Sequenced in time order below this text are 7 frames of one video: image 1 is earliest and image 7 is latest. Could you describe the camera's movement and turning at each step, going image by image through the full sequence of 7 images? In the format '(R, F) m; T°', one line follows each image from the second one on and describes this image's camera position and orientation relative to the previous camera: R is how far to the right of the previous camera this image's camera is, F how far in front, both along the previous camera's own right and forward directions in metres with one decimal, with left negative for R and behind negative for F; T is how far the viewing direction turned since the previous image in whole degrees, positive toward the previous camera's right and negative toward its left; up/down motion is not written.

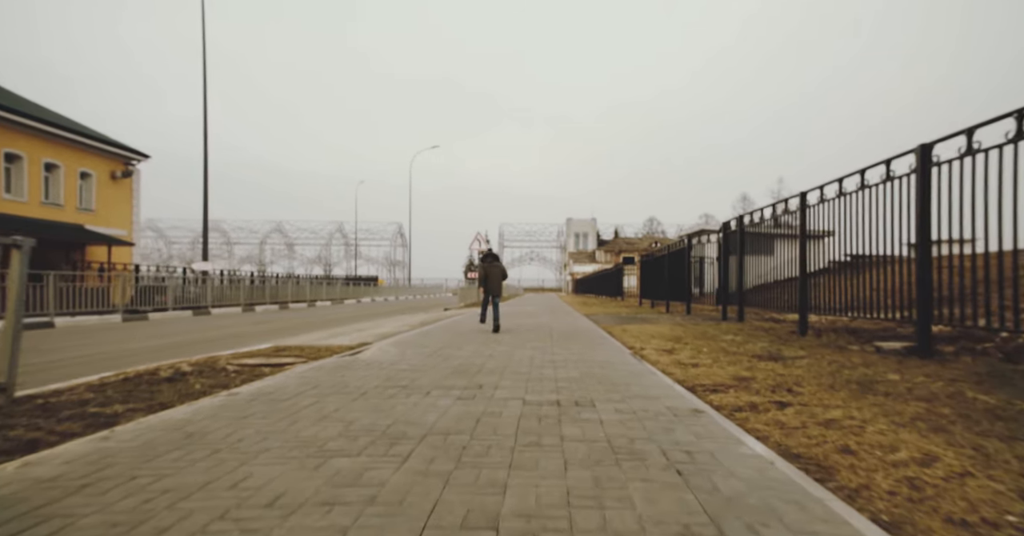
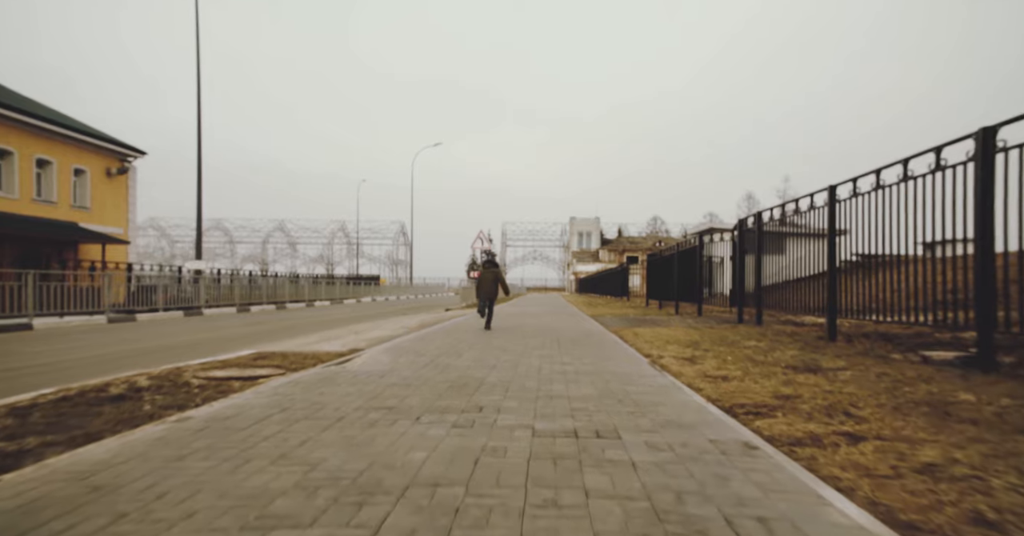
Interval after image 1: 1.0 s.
(0.0, +0.8) m; 0°
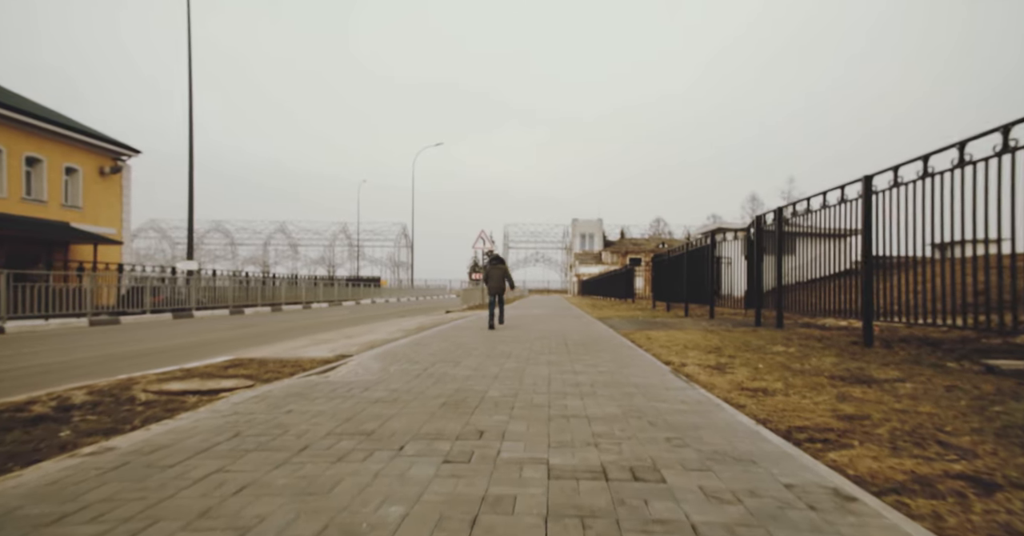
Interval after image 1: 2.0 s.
(0.0, +0.9) m; 0°
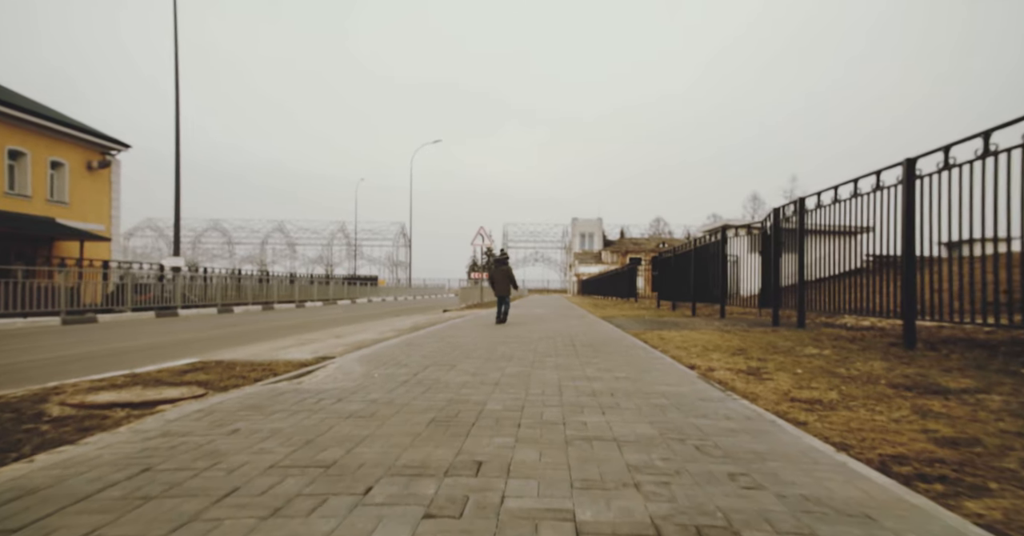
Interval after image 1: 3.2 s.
(0.0, +0.9) m; 0°
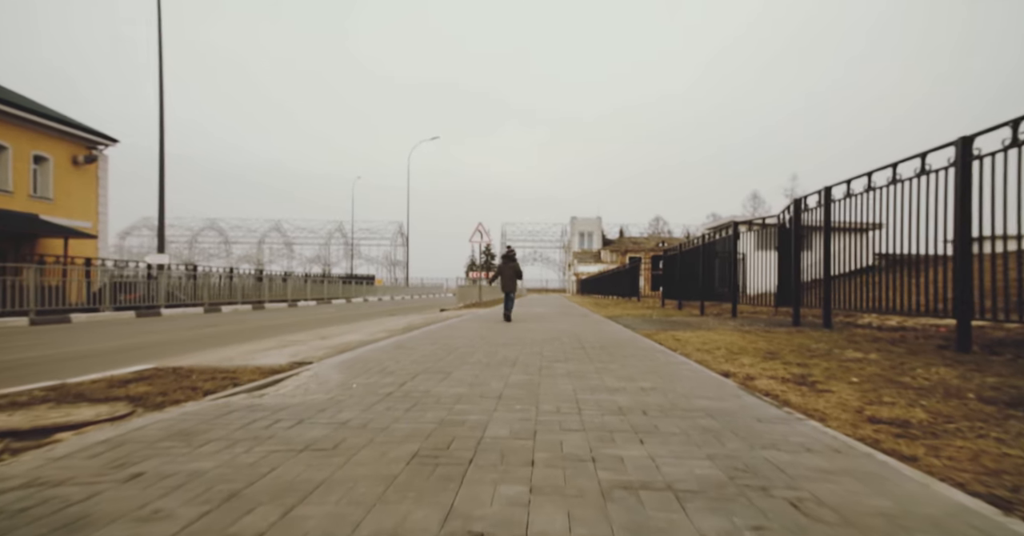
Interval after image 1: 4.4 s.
(-0.1, +0.9) m; 0°
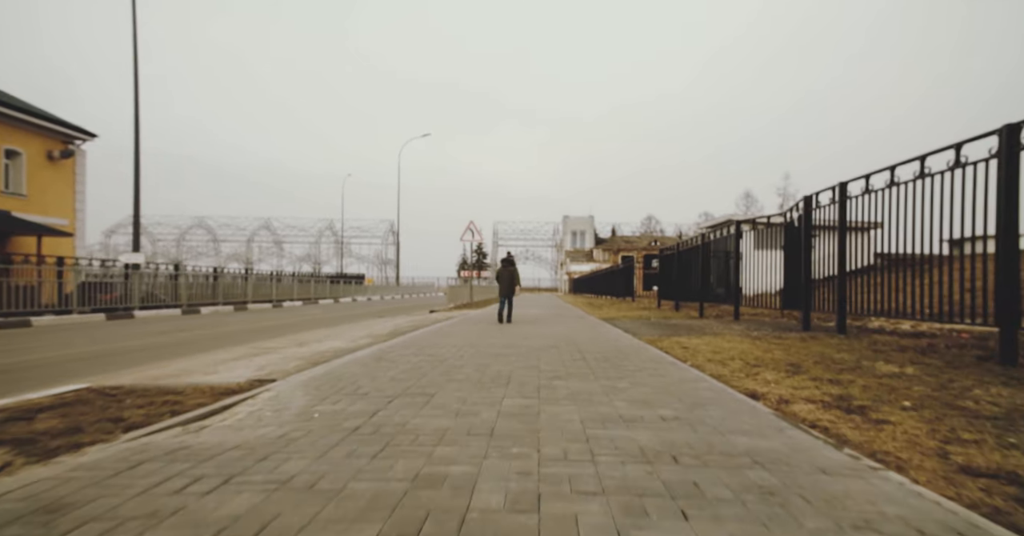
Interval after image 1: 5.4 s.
(0.0, +0.8) m; +1°
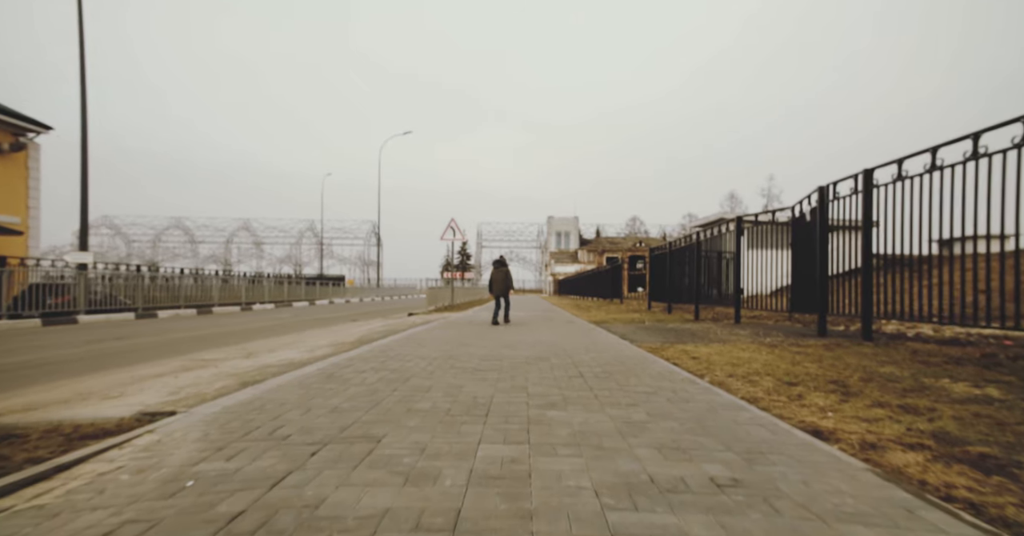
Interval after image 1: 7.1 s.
(0.0, +1.3) m; +2°
